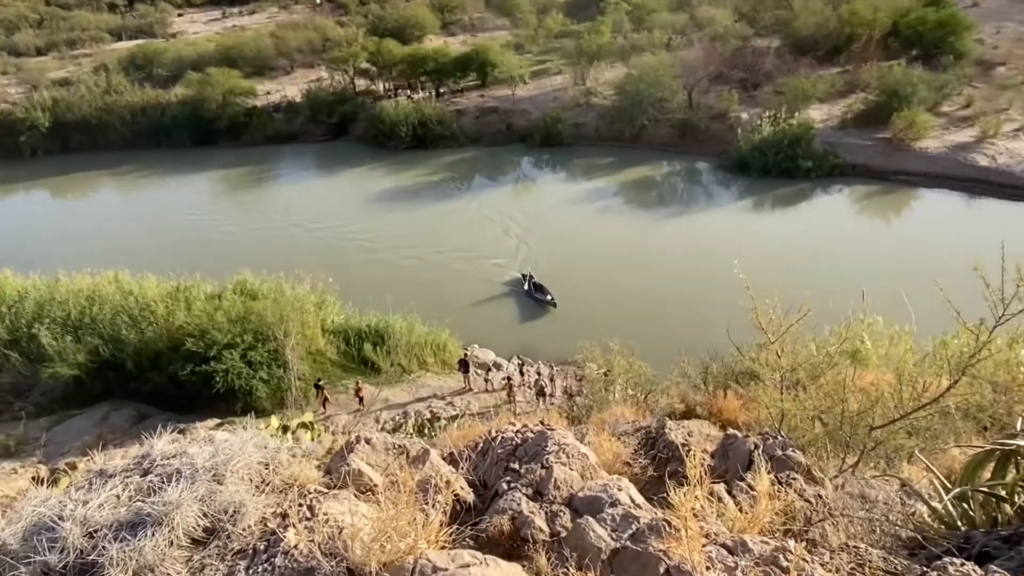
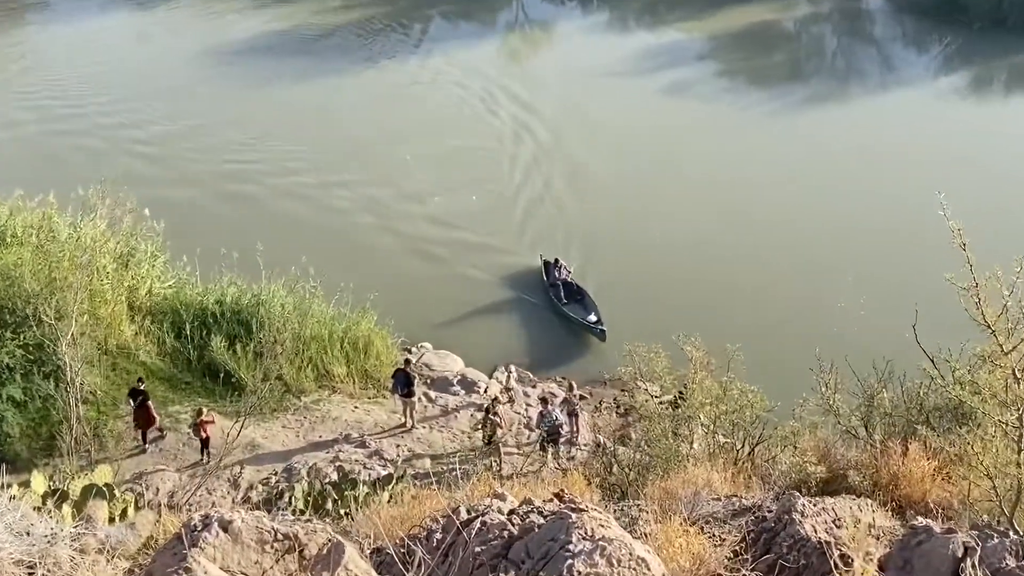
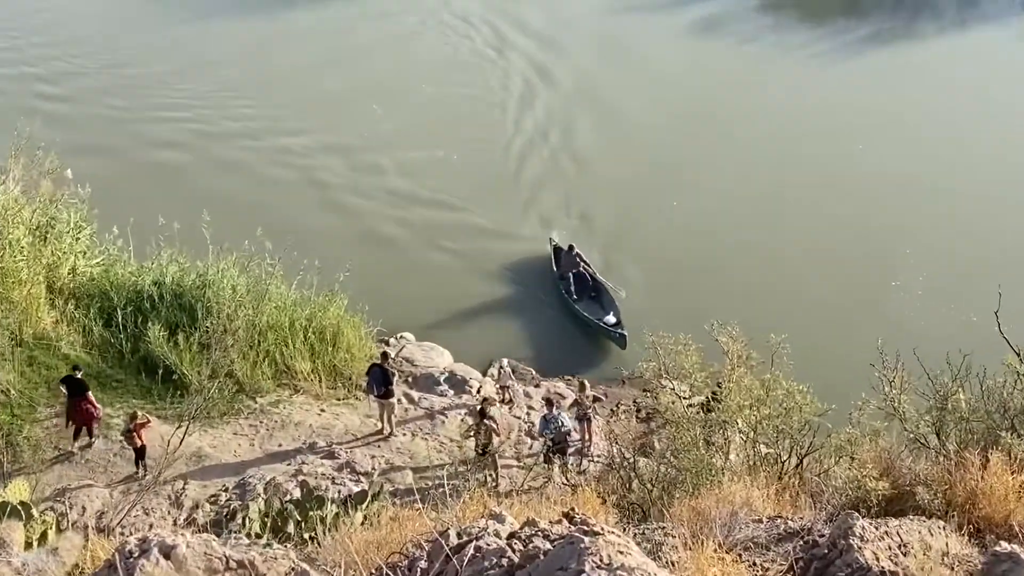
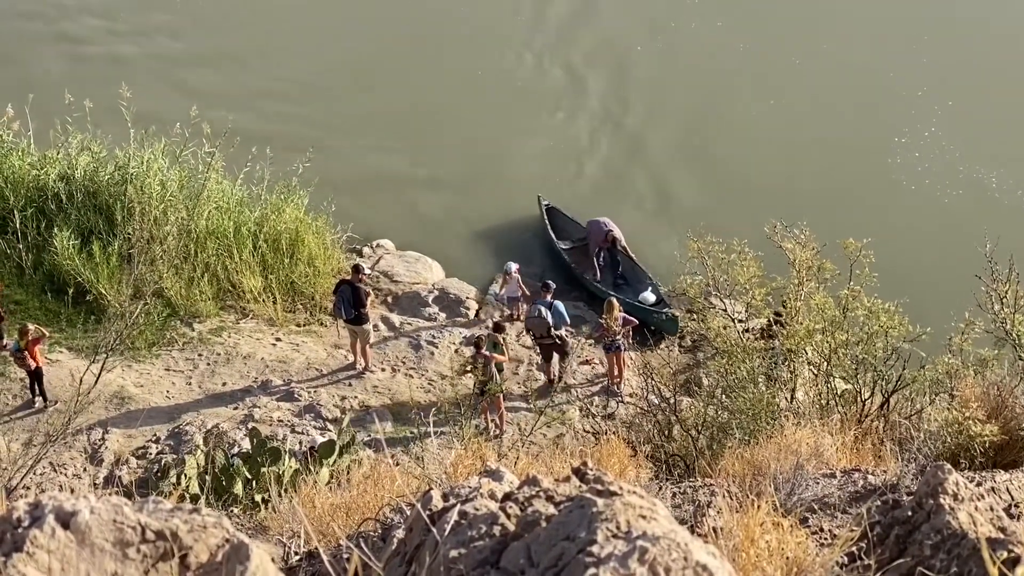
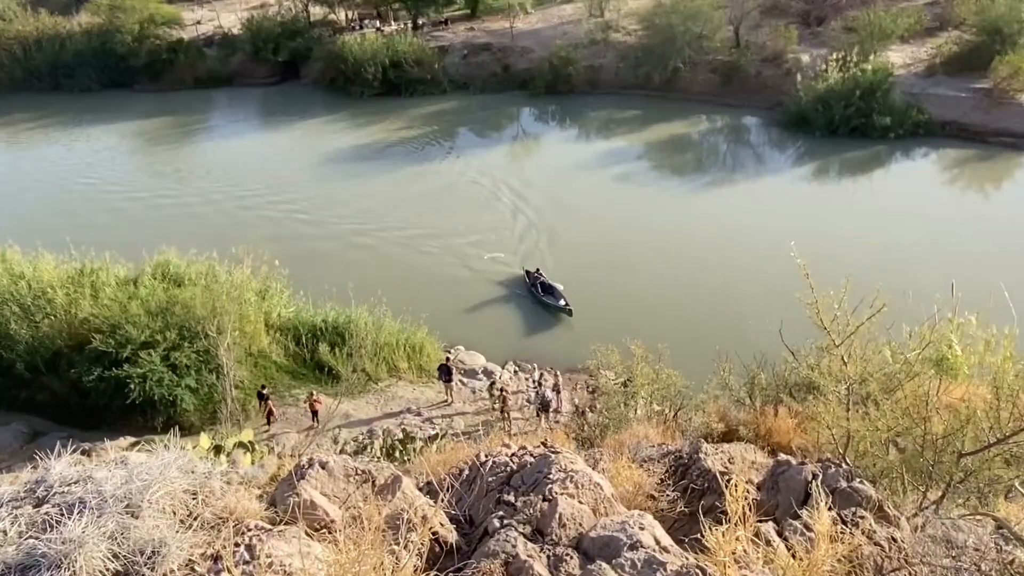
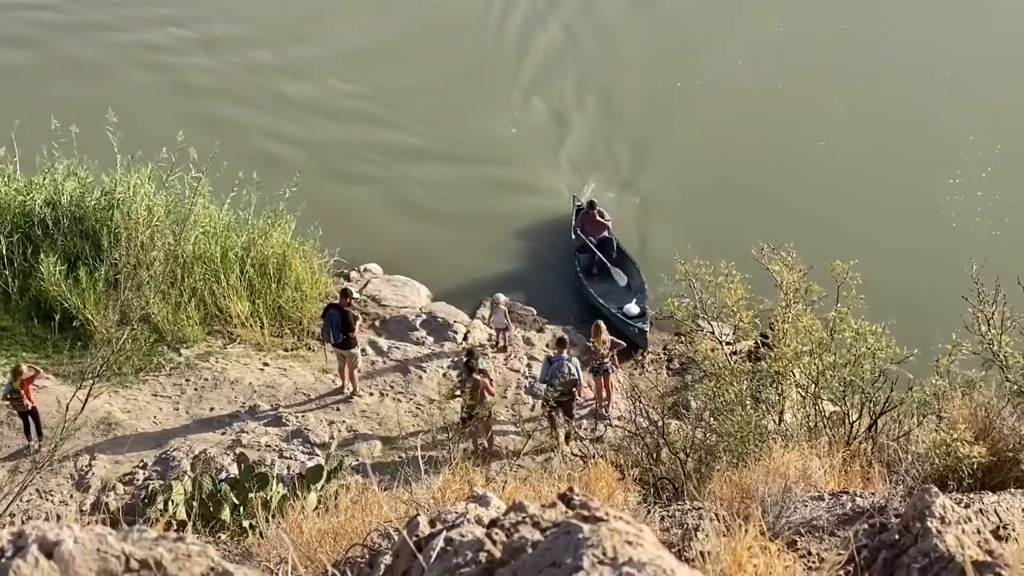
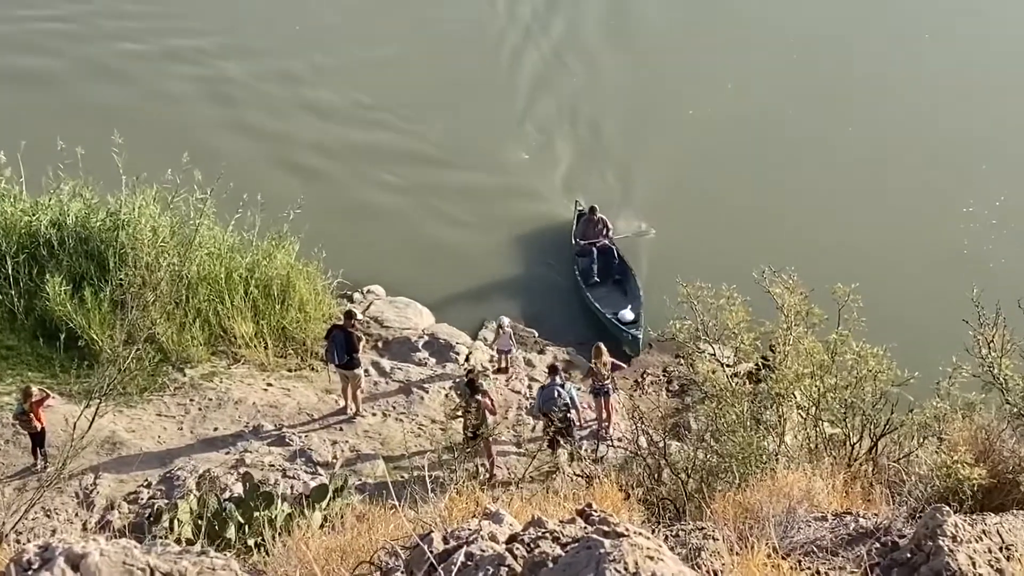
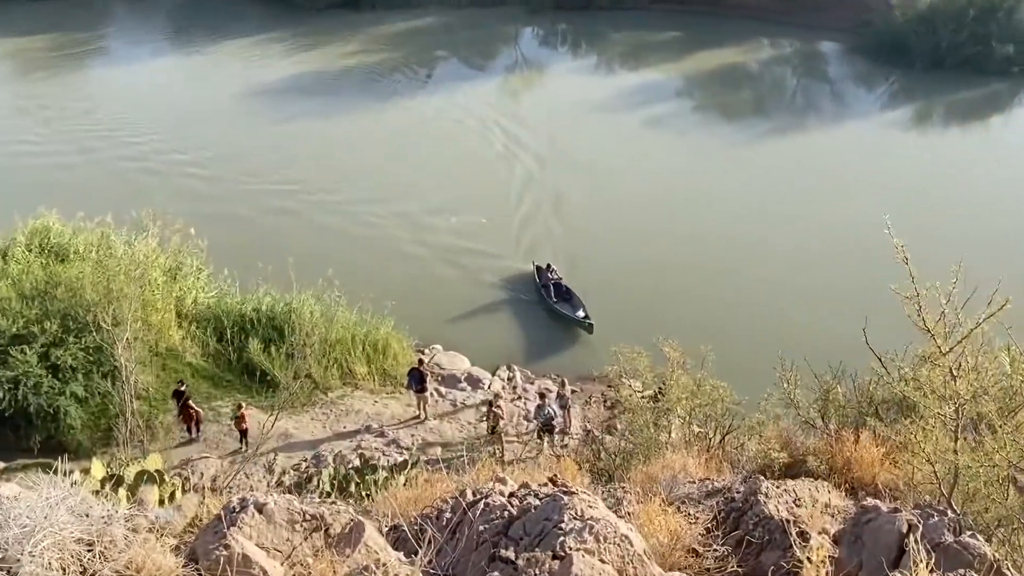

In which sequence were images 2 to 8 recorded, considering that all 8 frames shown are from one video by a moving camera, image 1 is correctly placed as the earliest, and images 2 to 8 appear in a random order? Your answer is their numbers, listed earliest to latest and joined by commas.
5, 8, 2, 3, 7, 6, 4
